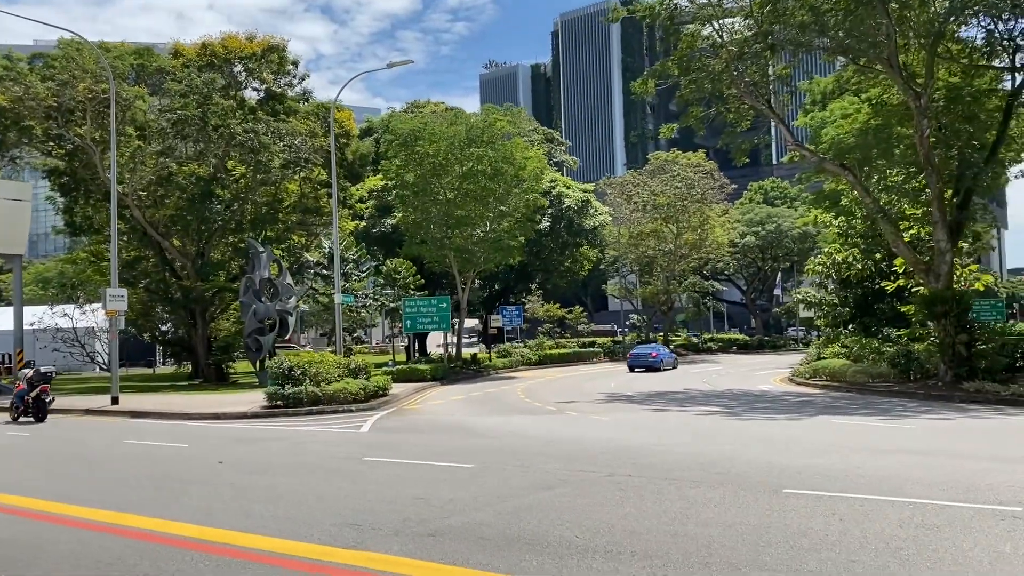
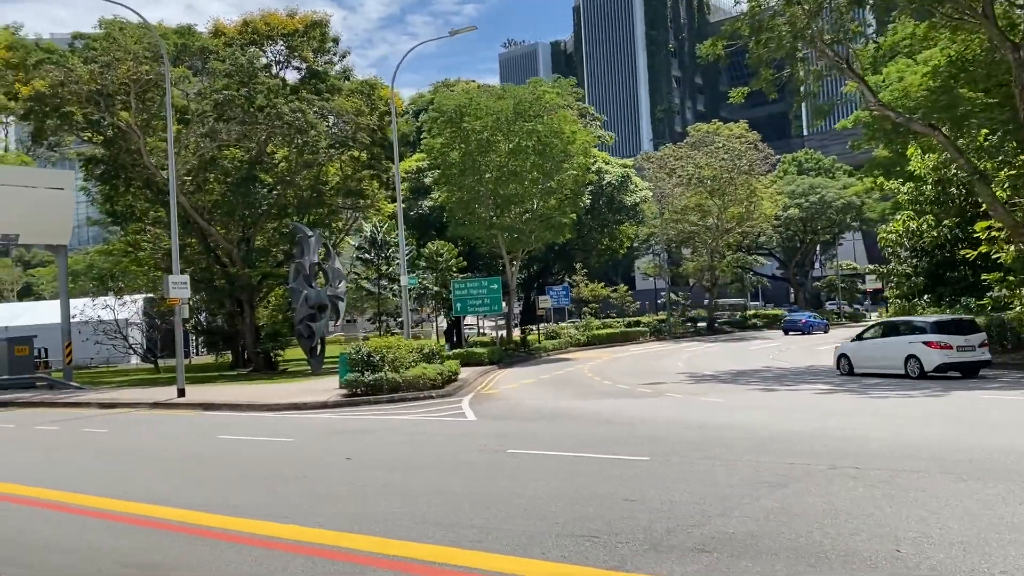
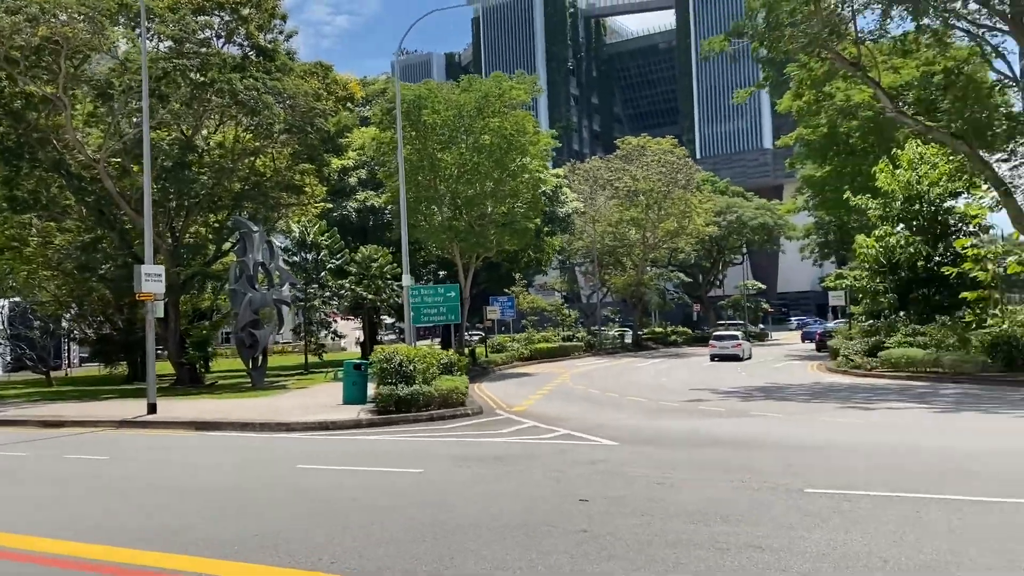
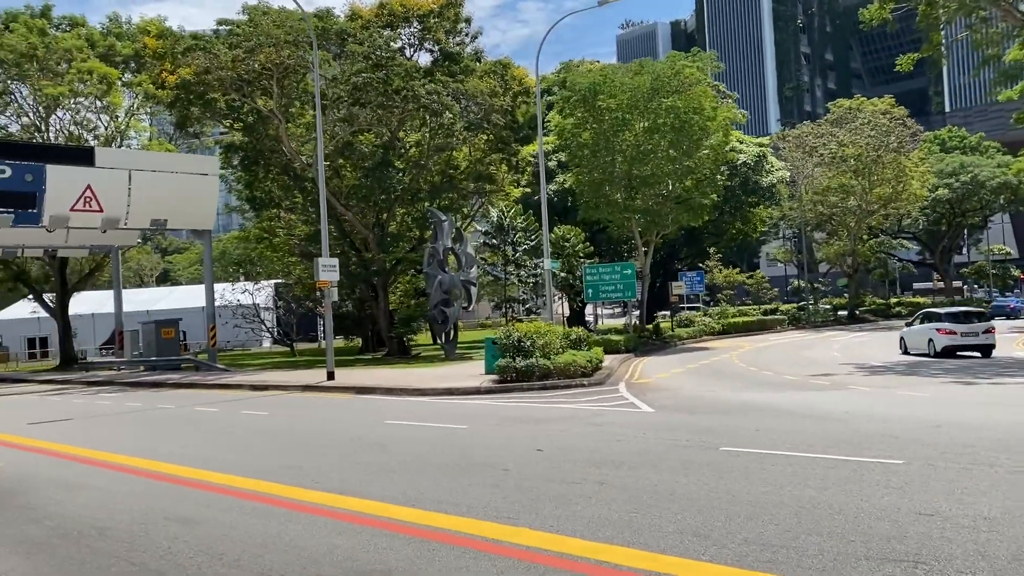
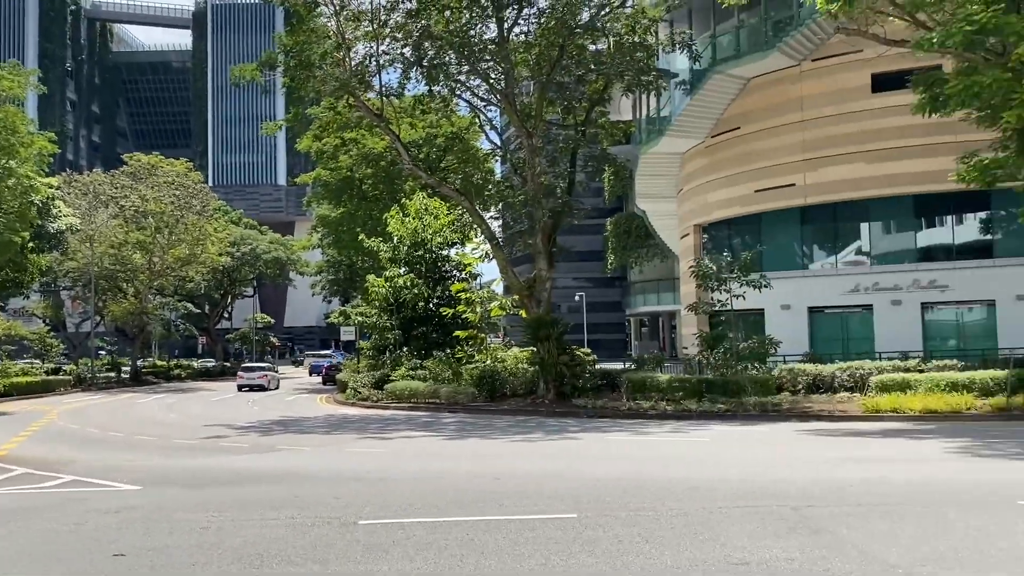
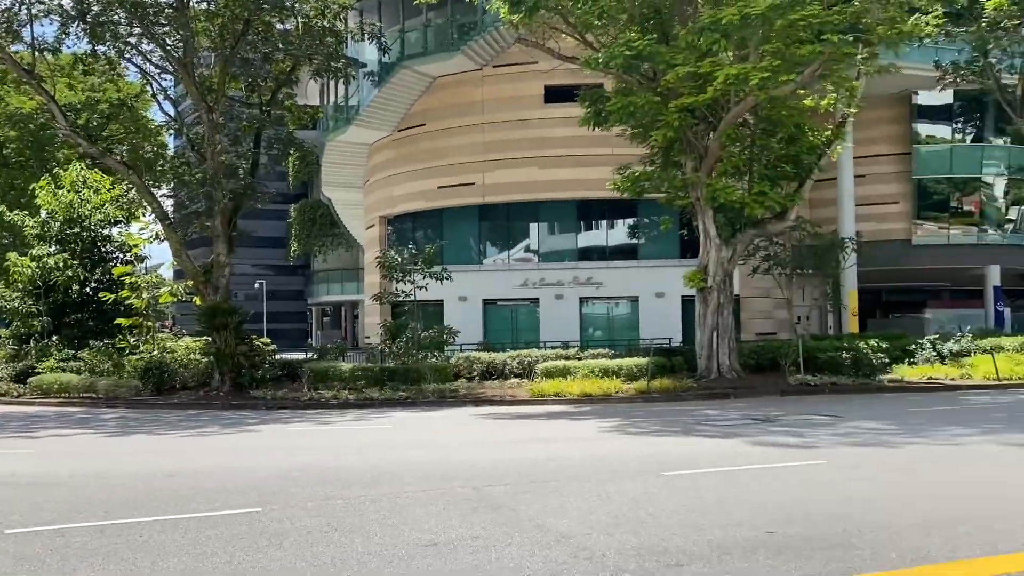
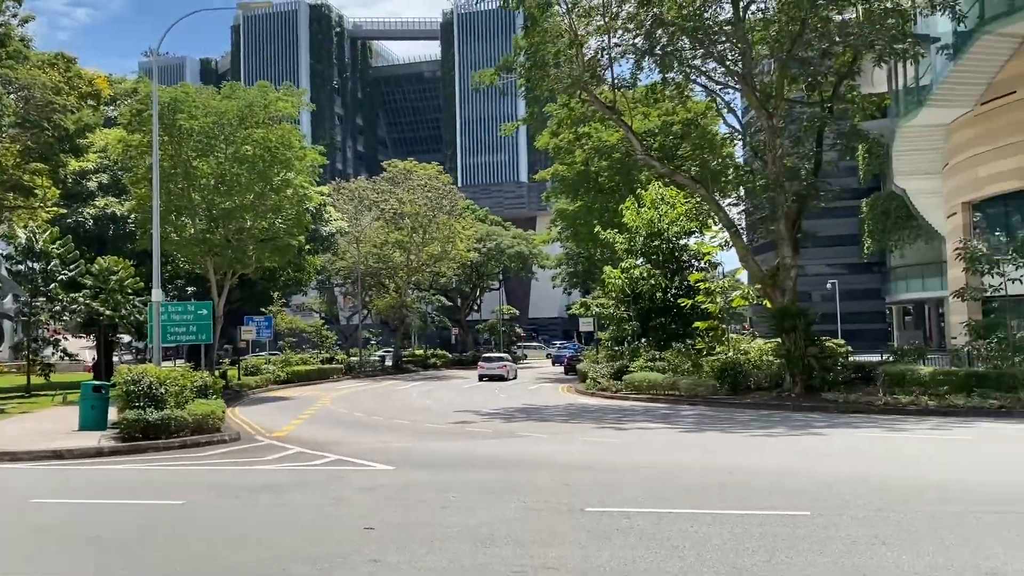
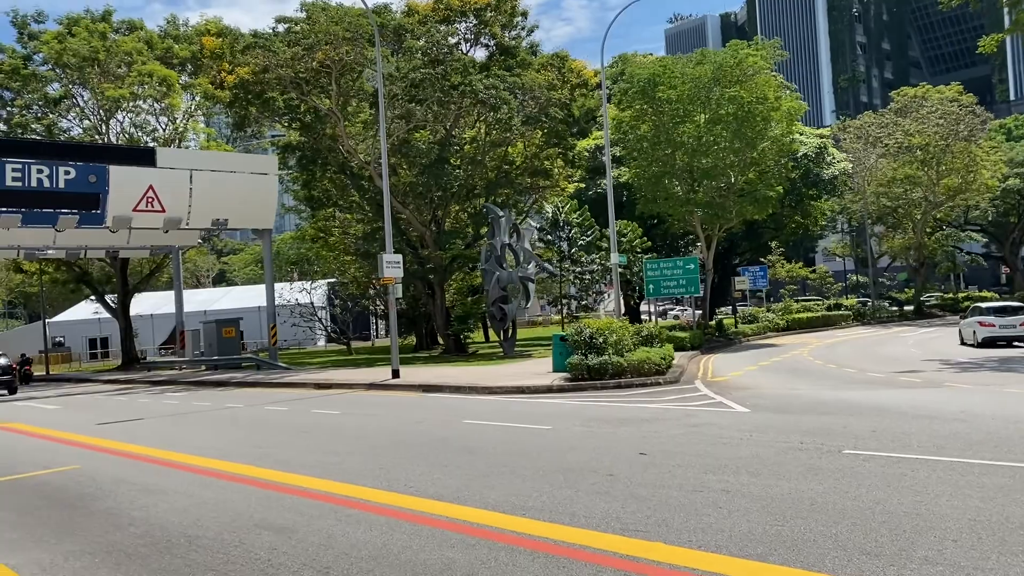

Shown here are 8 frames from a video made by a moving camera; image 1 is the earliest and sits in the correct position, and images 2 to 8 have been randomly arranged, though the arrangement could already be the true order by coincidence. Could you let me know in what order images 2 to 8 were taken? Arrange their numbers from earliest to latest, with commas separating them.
2, 4, 8, 3, 7, 5, 6
